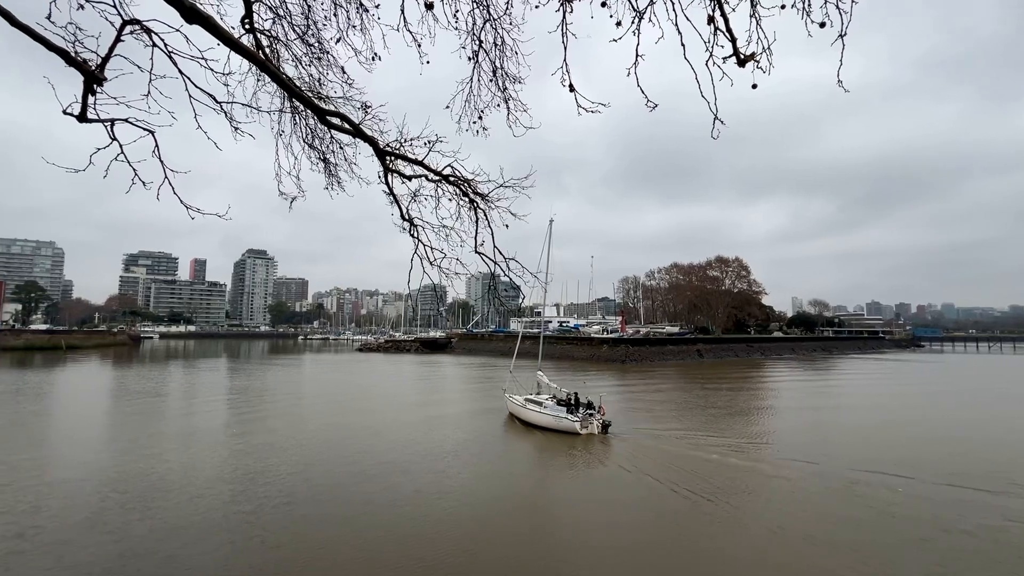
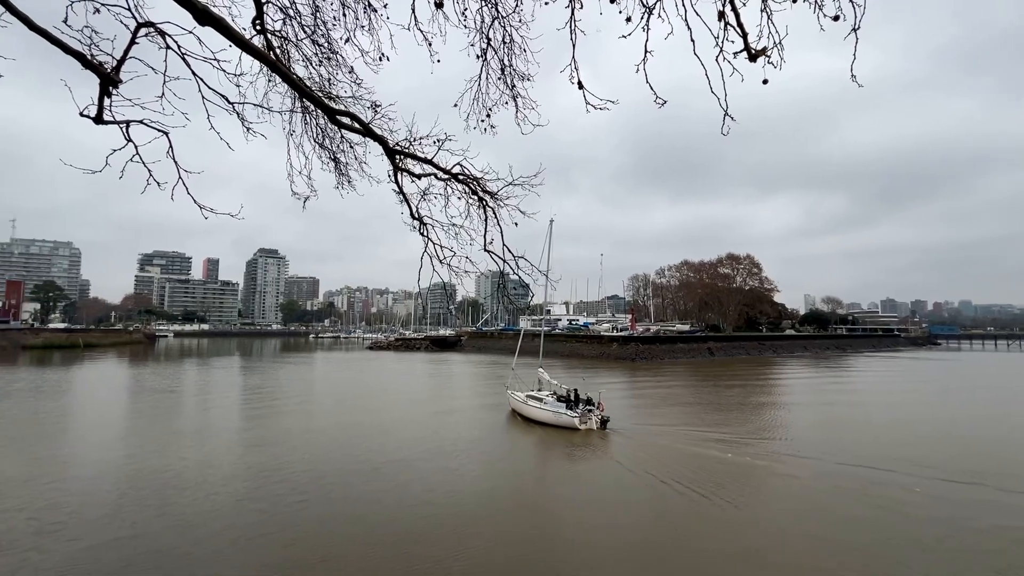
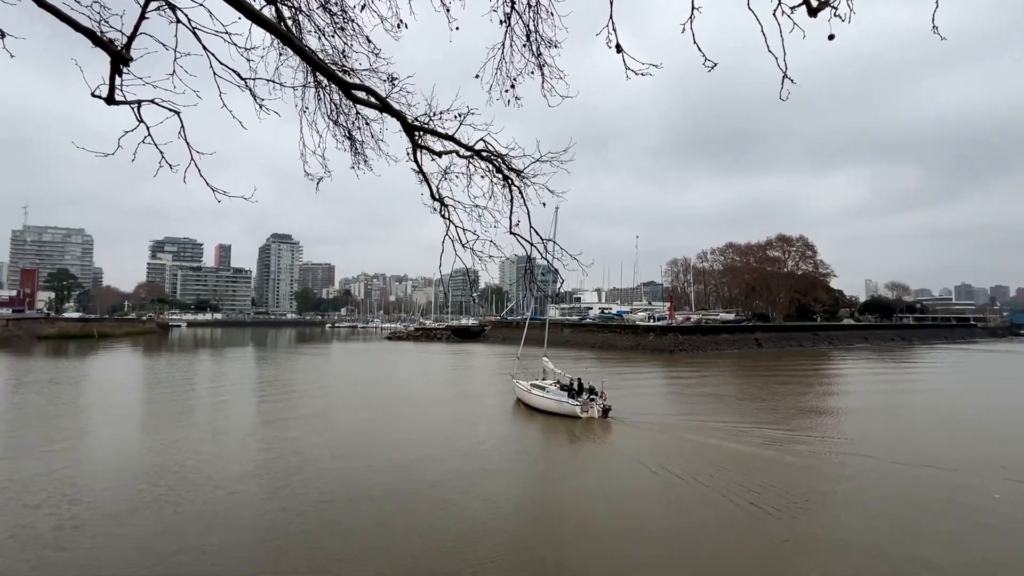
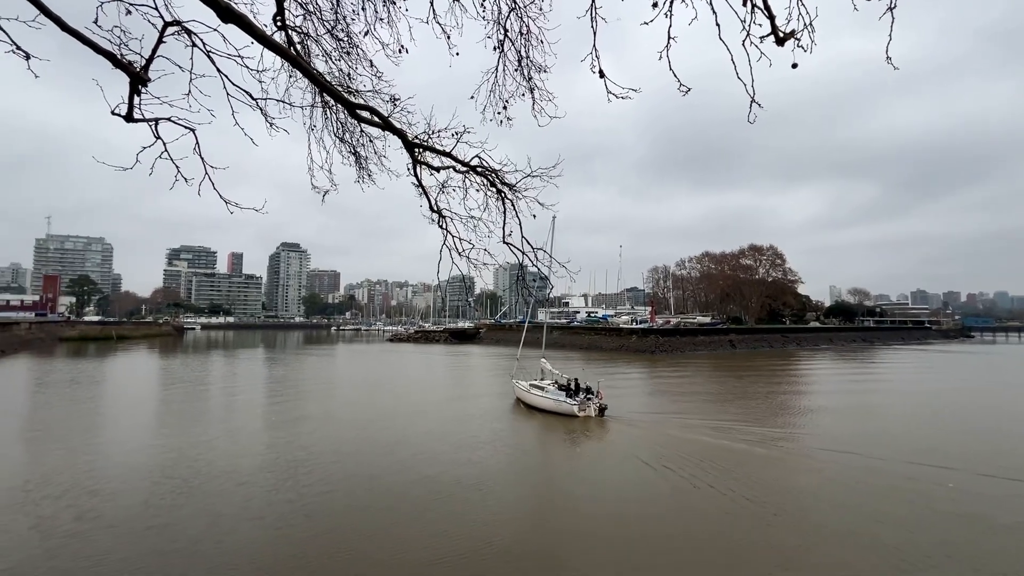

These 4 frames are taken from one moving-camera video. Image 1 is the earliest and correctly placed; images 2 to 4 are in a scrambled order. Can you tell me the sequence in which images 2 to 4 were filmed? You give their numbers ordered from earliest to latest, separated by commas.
2, 4, 3
